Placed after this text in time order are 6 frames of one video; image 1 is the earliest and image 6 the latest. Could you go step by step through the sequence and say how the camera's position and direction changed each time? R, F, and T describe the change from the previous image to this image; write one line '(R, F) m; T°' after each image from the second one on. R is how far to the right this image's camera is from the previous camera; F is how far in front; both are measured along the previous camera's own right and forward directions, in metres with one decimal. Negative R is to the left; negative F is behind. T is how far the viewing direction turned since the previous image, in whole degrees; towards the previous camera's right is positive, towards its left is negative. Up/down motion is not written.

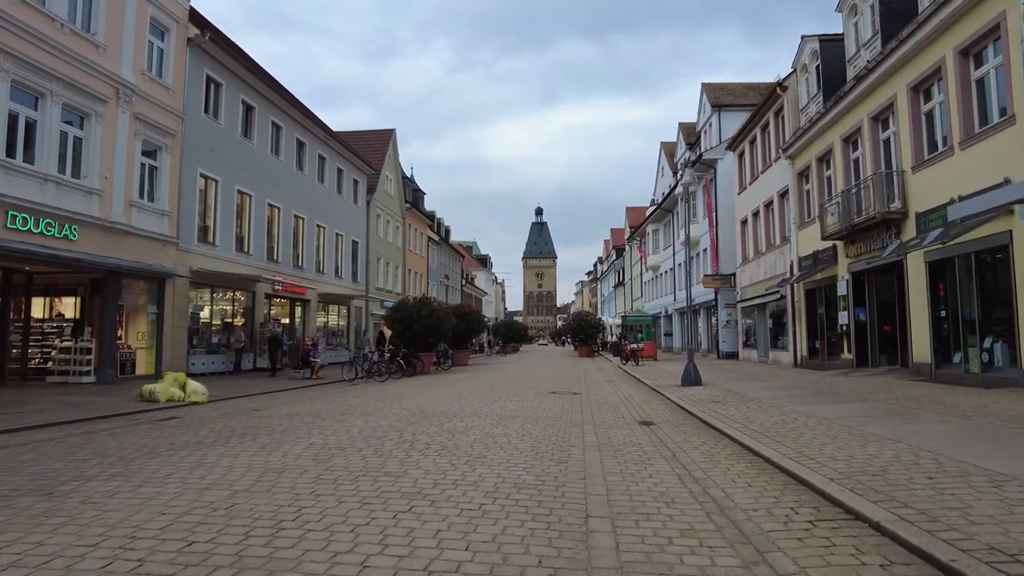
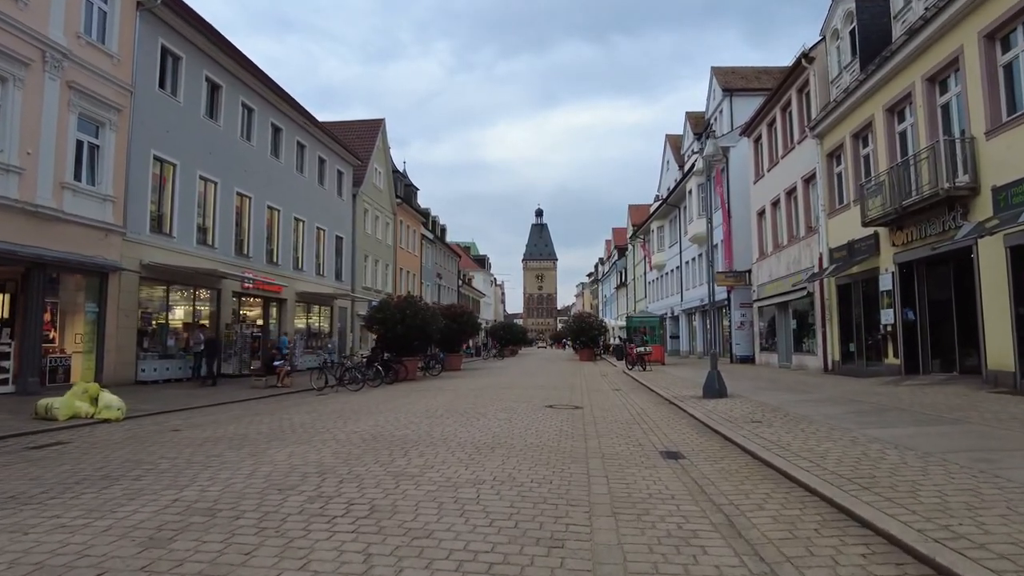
(+0.3, +2.6) m; 0°
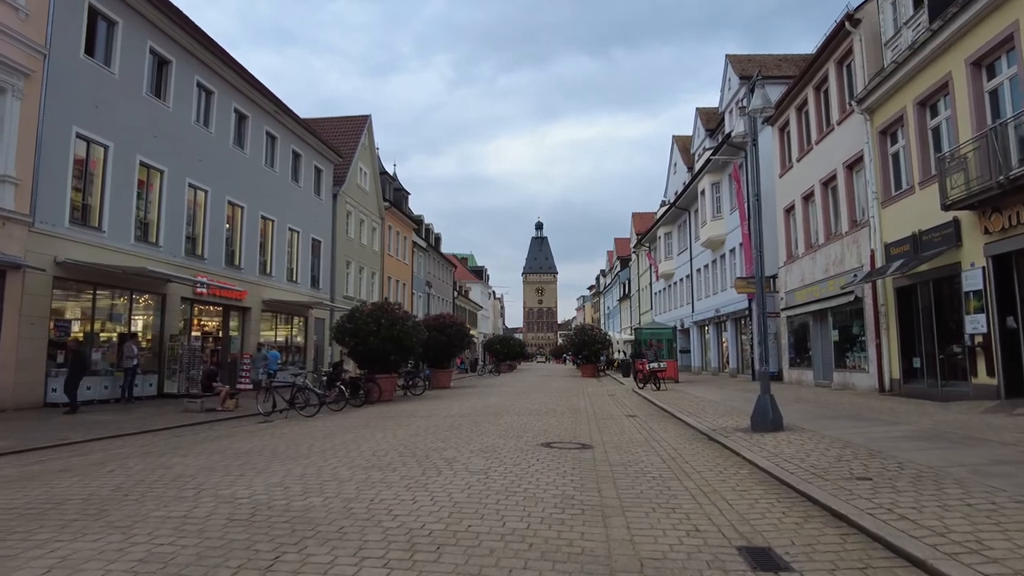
(+0.3, +3.4) m; 0°
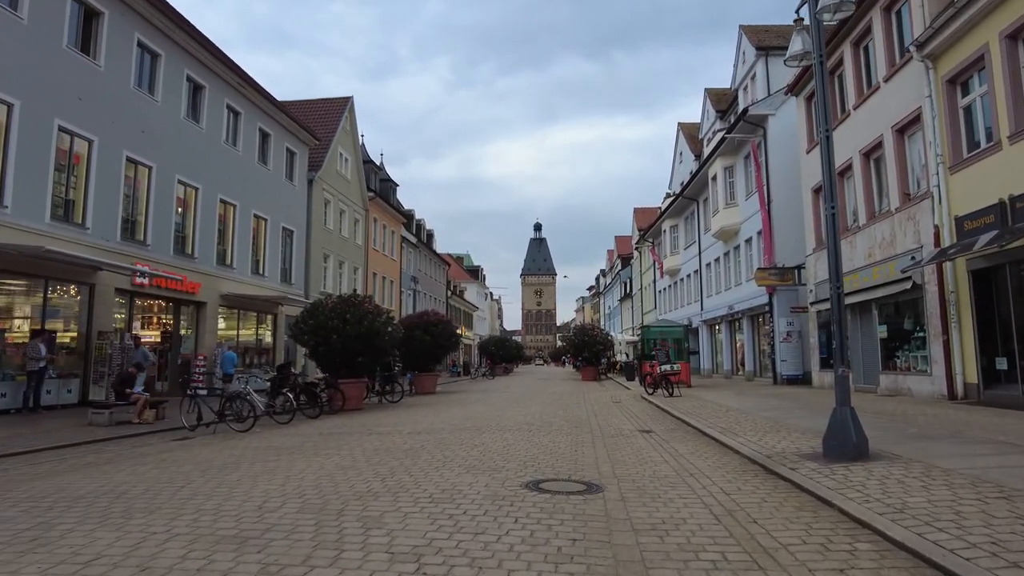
(+0.3, +3.0) m; 0°
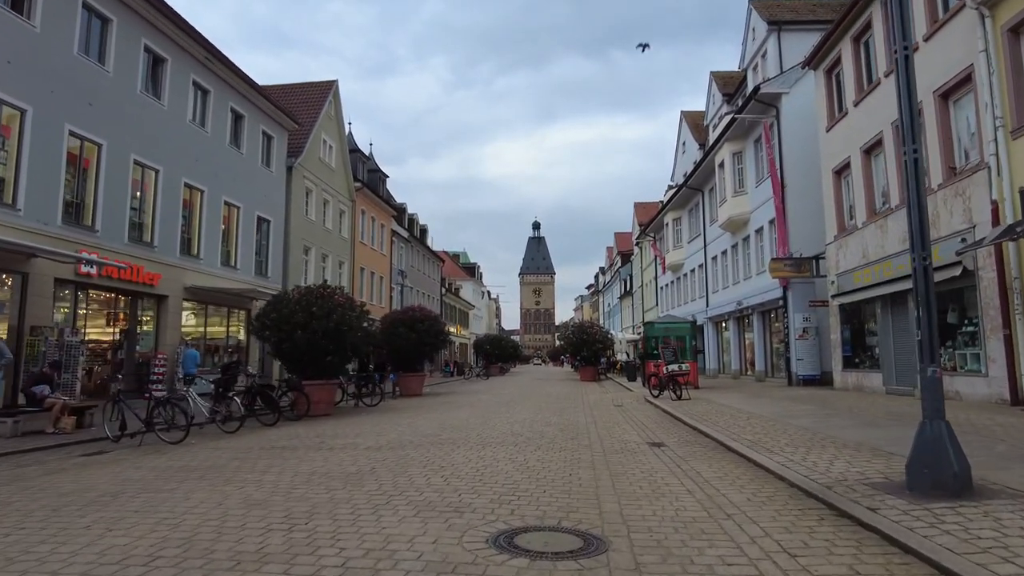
(+0.3, +2.0) m; 0°
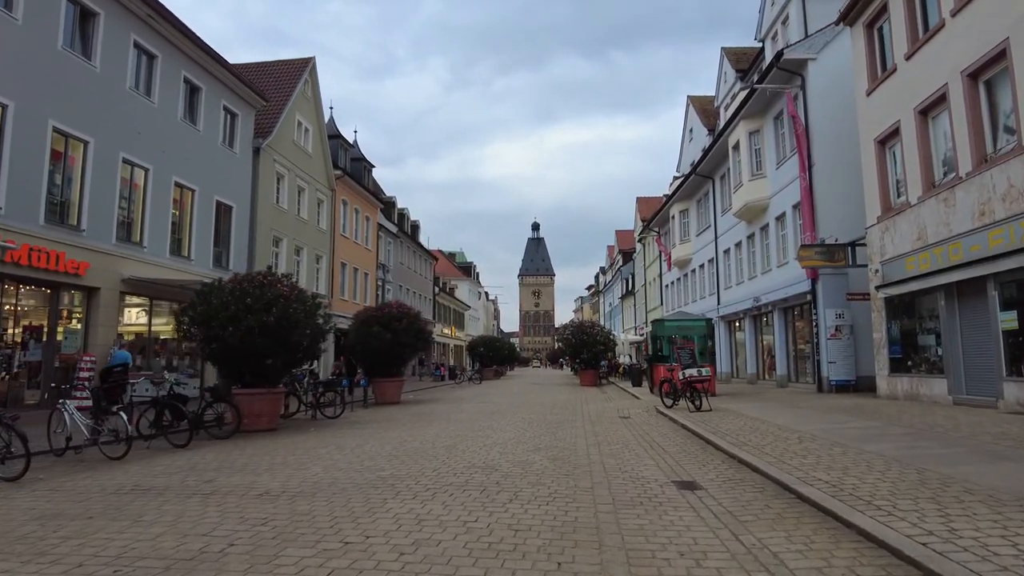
(+0.4, +3.0) m; 0°
